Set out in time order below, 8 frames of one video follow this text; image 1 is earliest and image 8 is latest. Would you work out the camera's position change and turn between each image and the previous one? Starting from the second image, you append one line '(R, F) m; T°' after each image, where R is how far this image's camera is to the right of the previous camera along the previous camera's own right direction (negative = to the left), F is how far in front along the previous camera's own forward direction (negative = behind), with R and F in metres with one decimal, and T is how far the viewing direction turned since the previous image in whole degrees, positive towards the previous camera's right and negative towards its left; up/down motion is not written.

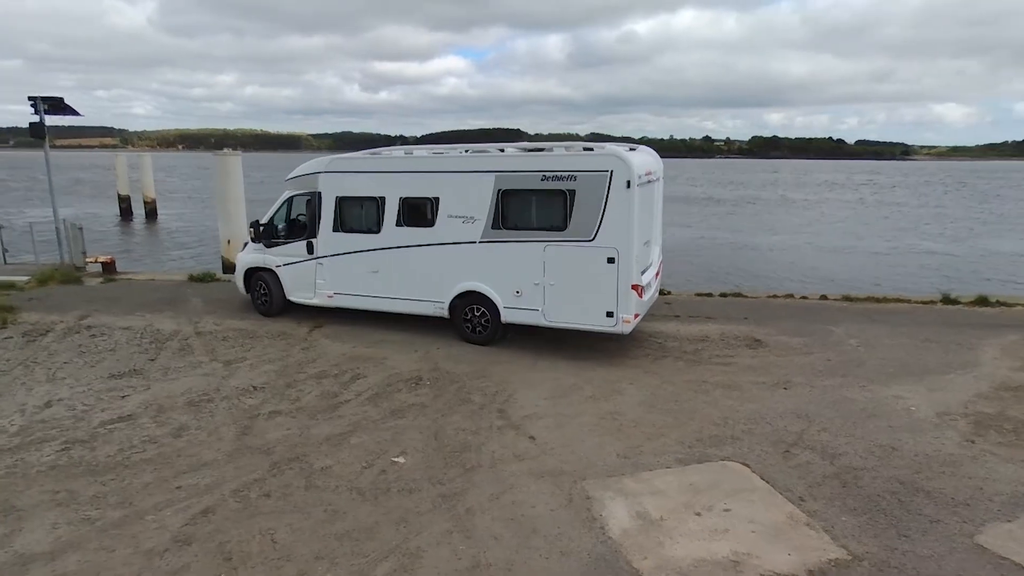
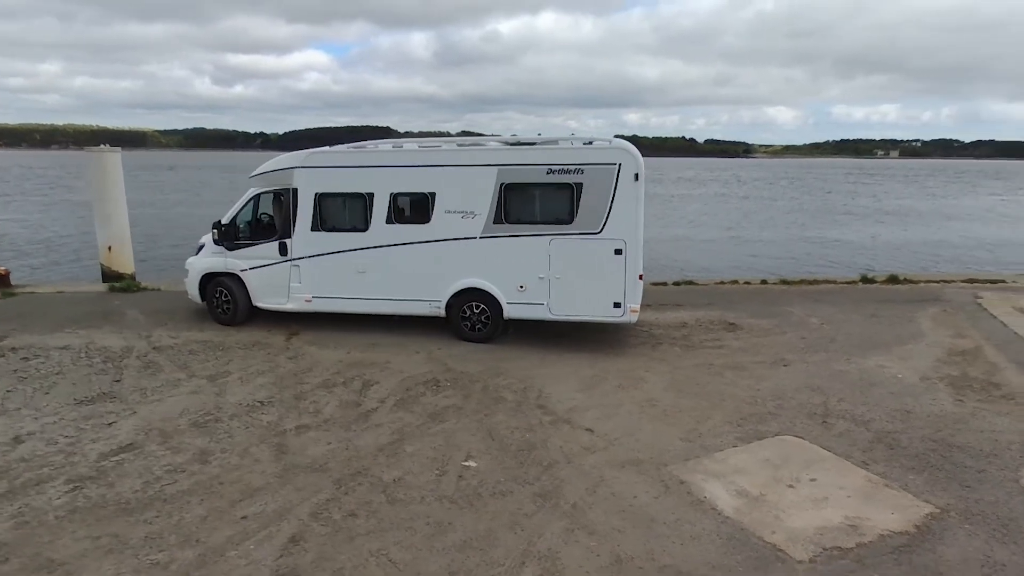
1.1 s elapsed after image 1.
(-1.7, +0.3) m; +11°
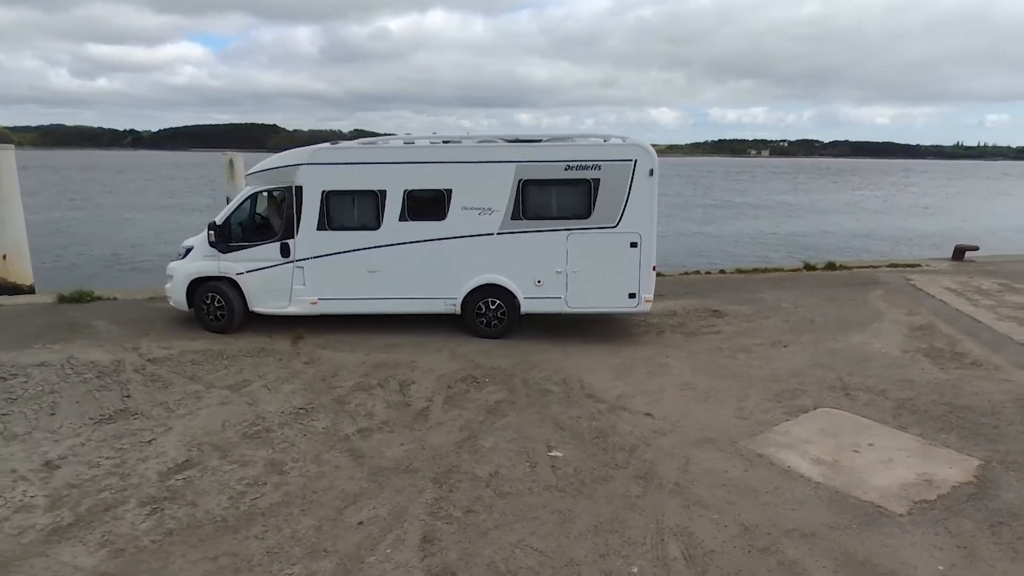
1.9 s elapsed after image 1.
(-1.6, 0.0) m; +9°
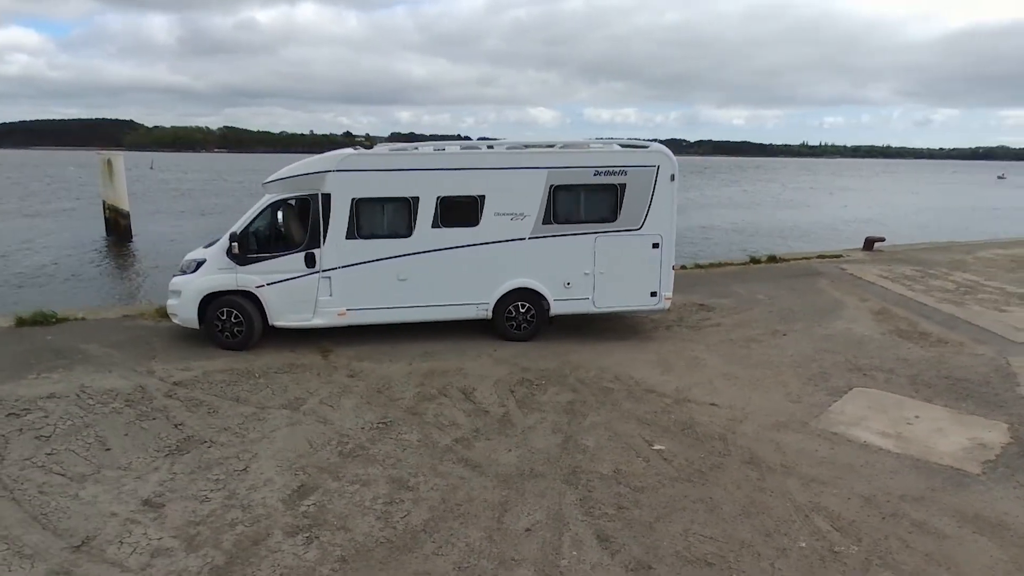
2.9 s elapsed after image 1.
(-2.0, 0.0) m; +10°
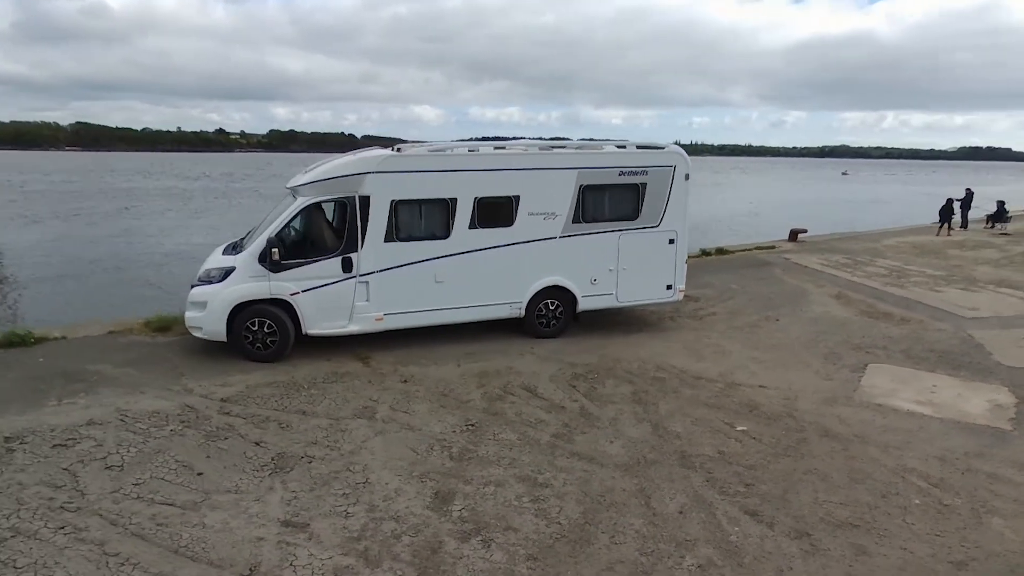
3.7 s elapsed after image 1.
(-1.9, 0.0) m; +10°
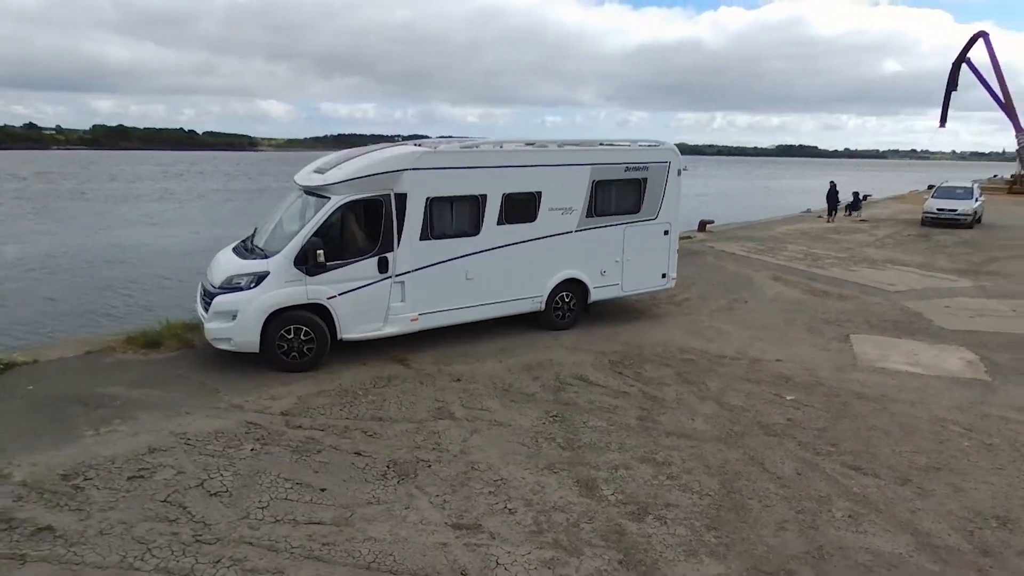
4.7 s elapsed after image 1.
(-2.2, +0.1) m; +12°
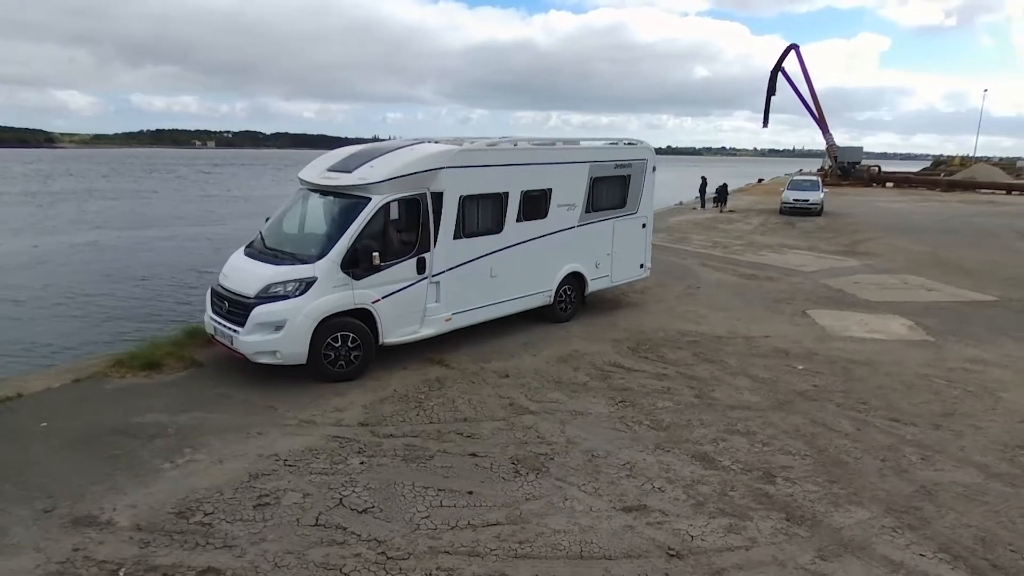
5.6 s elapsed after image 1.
(-2.3, +0.1) m; +14°
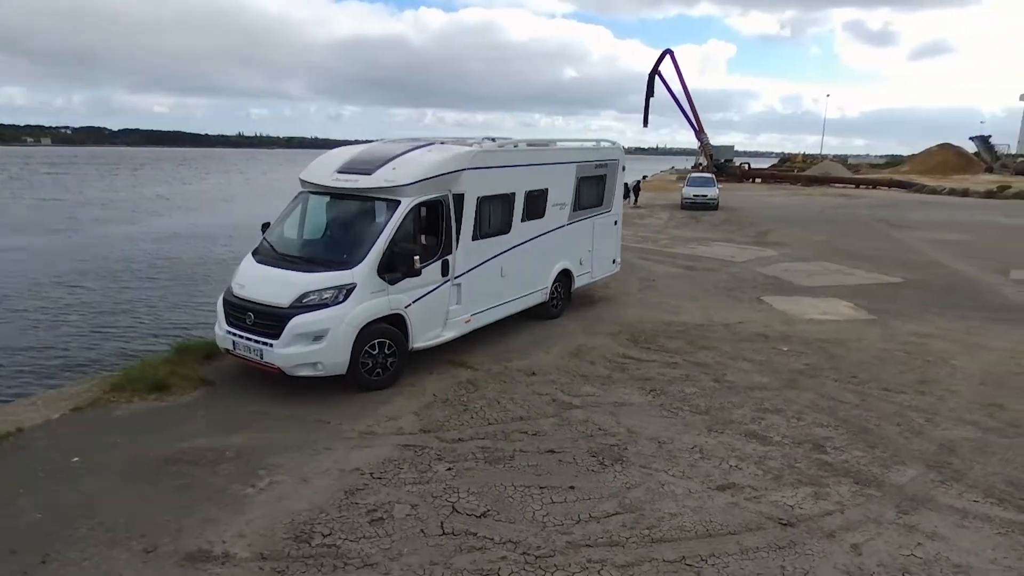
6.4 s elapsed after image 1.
(-1.7, 0.0) m; +11°
